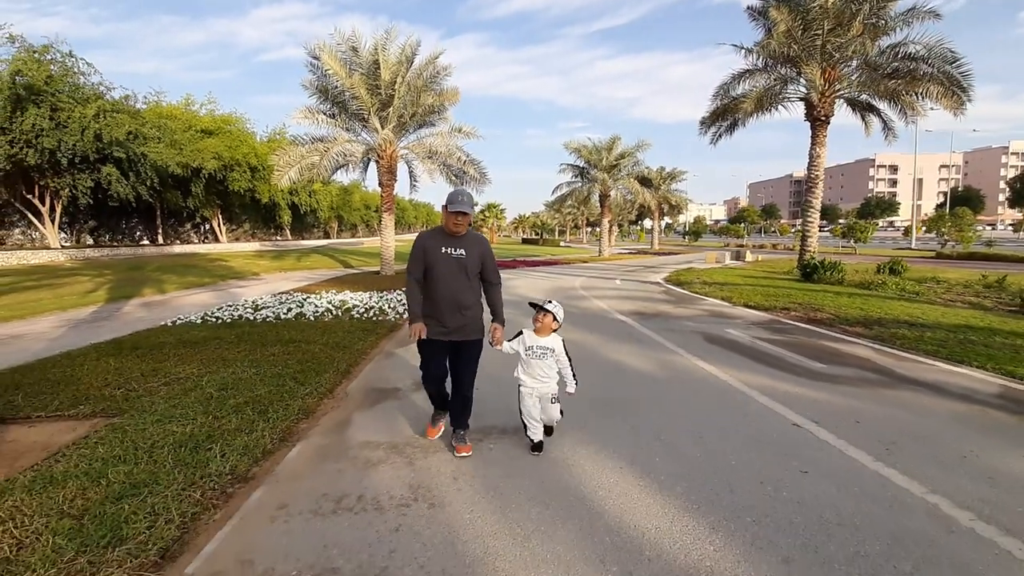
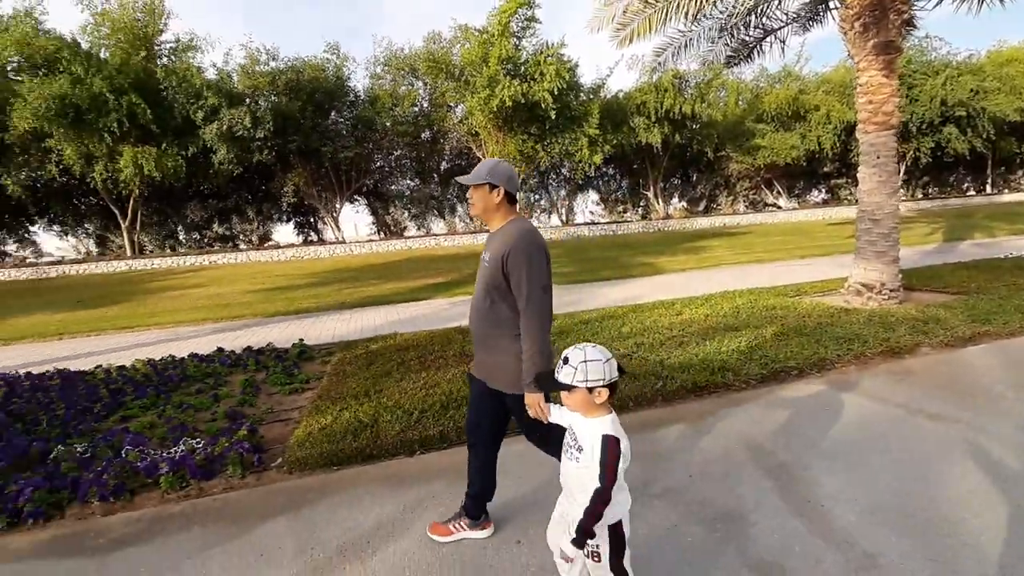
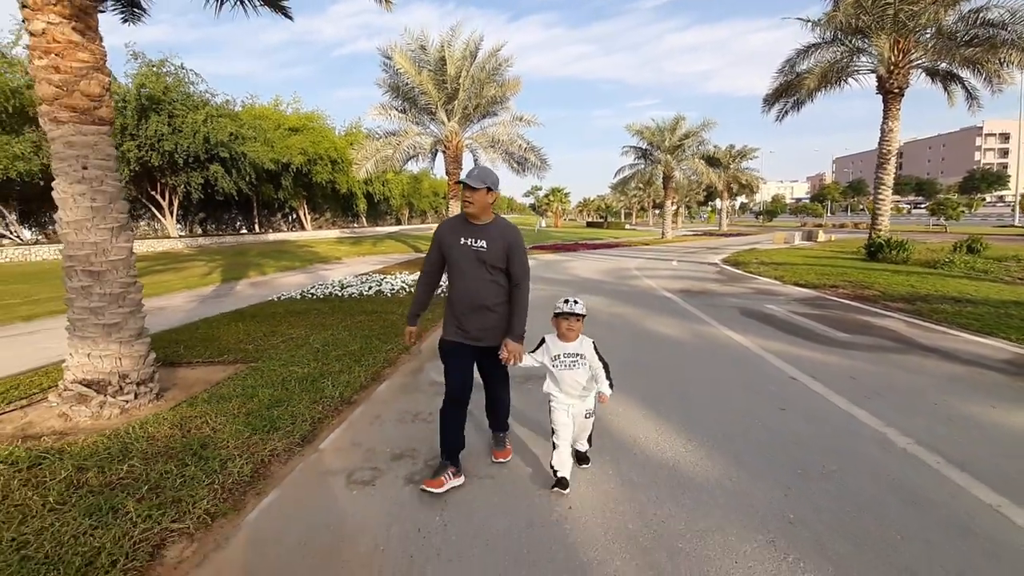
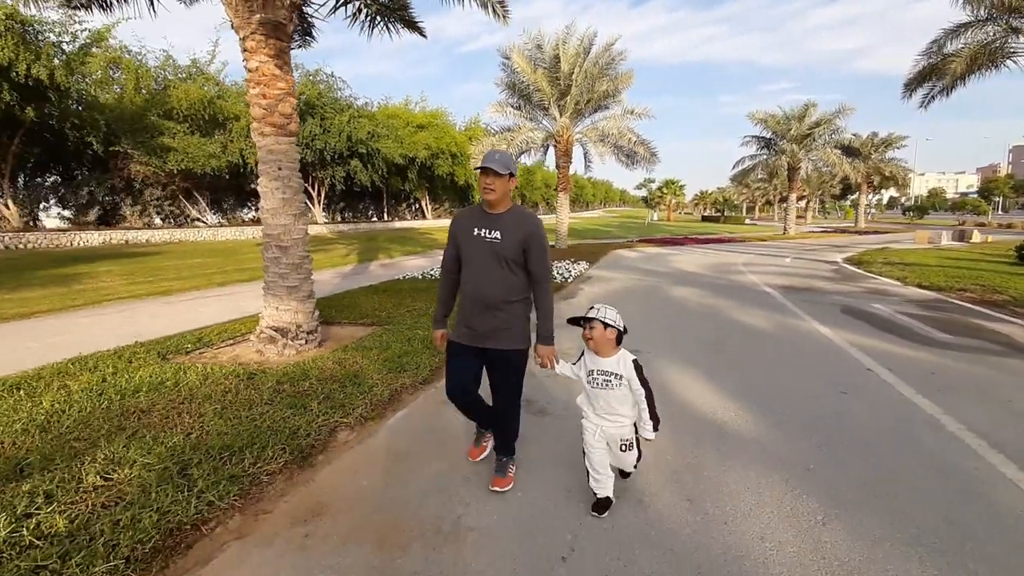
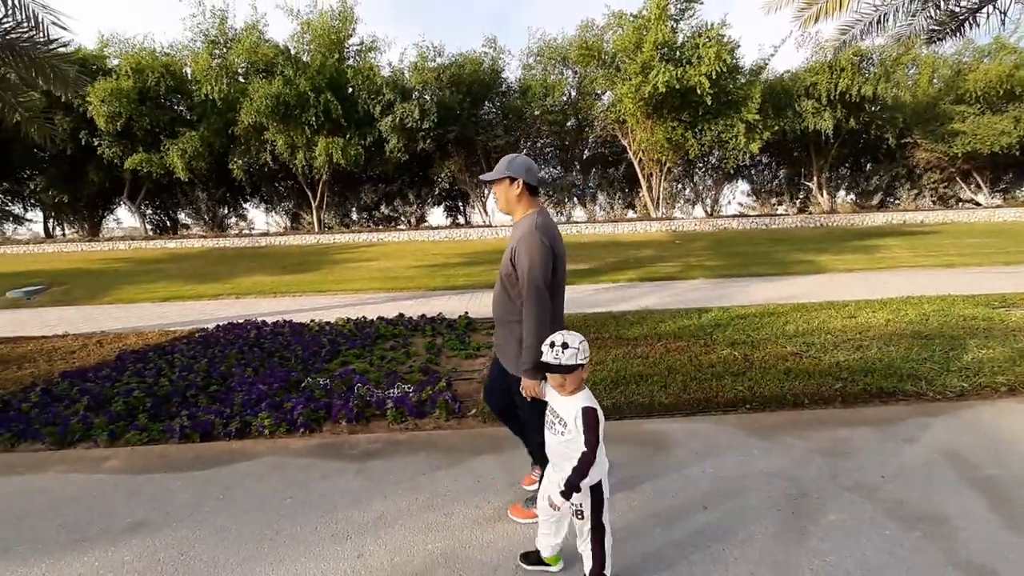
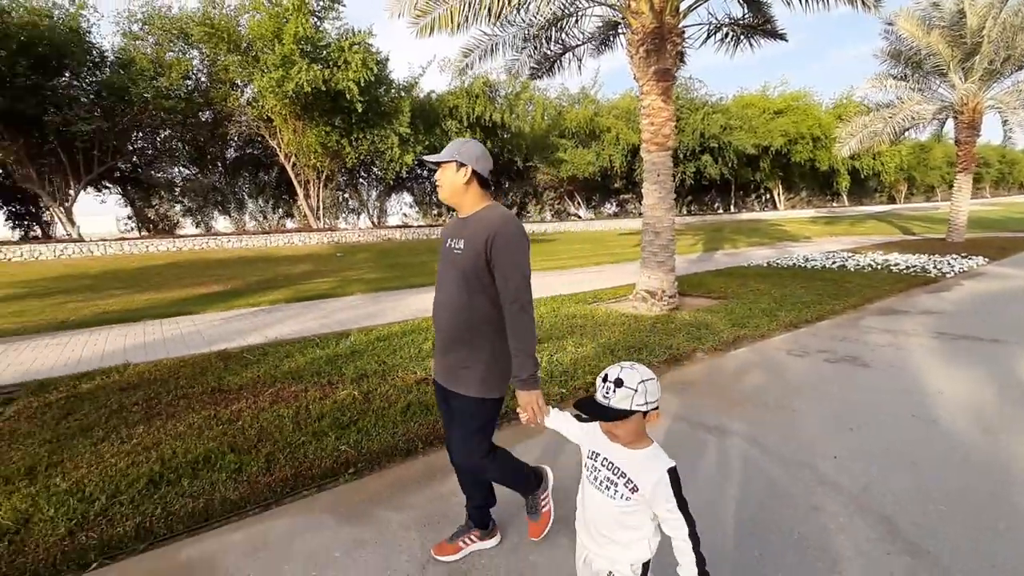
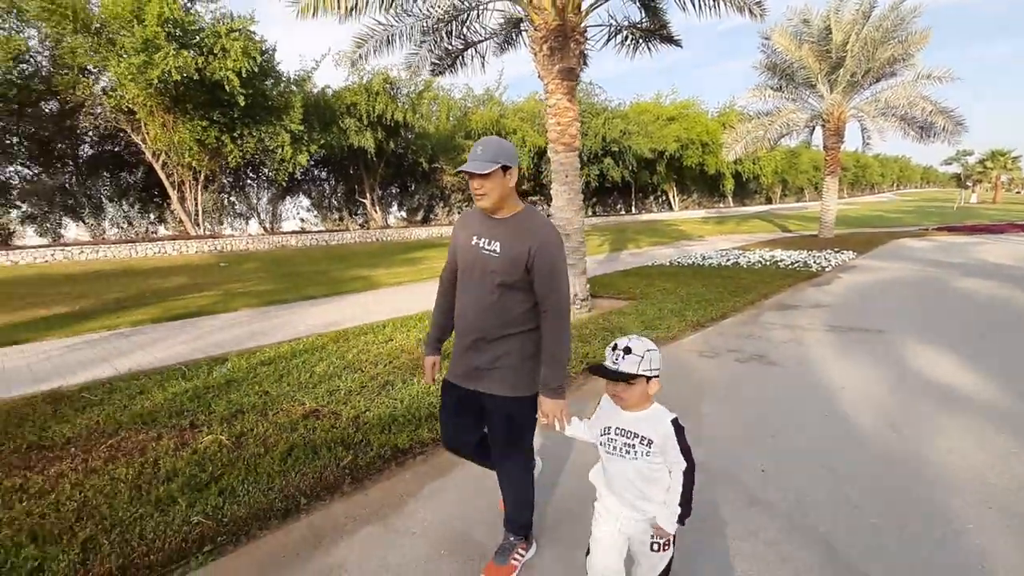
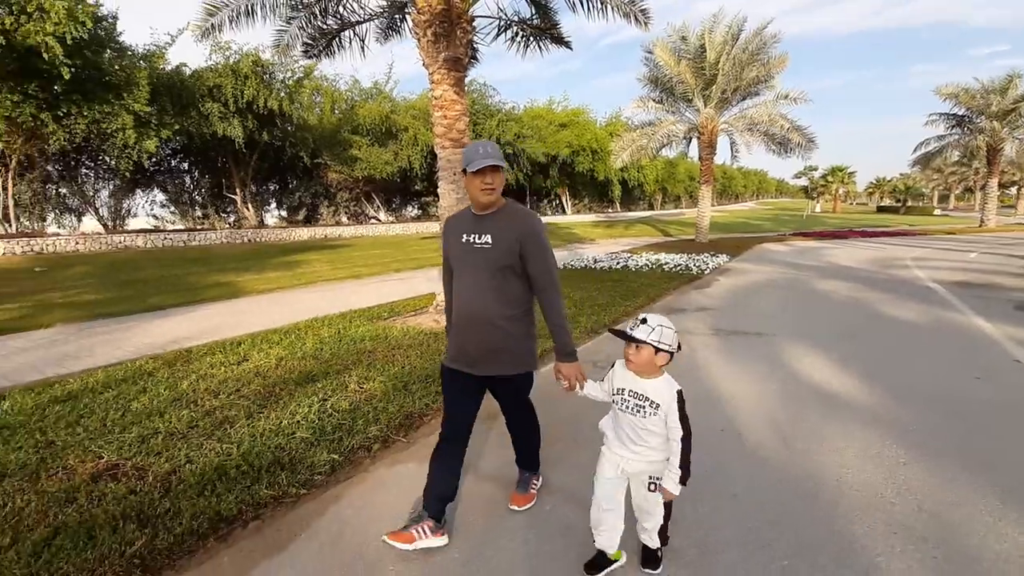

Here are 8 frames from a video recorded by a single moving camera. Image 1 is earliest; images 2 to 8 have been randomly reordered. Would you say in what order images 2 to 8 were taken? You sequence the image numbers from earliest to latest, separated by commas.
3, 4, 8, 7, 6, 2, 5
